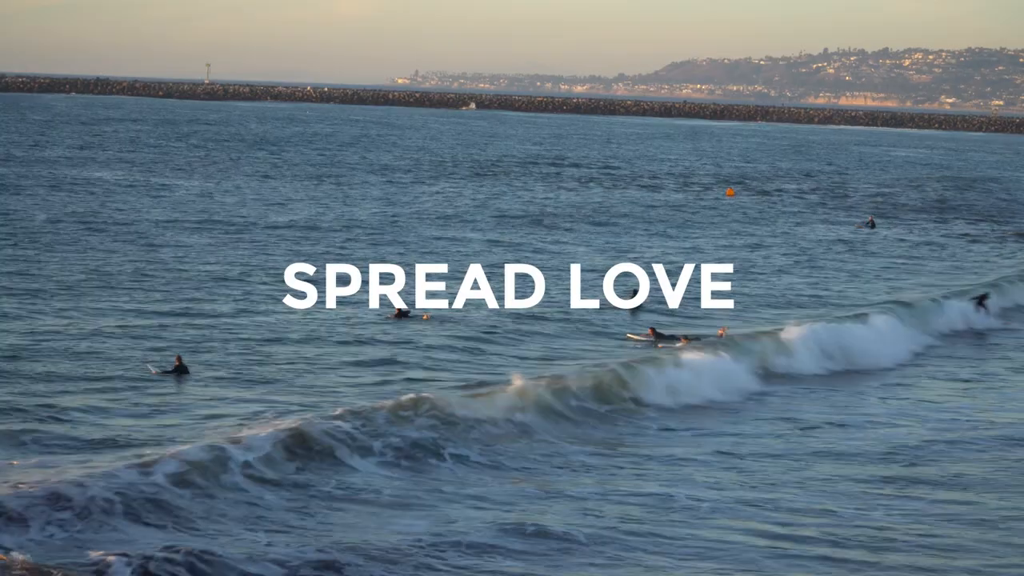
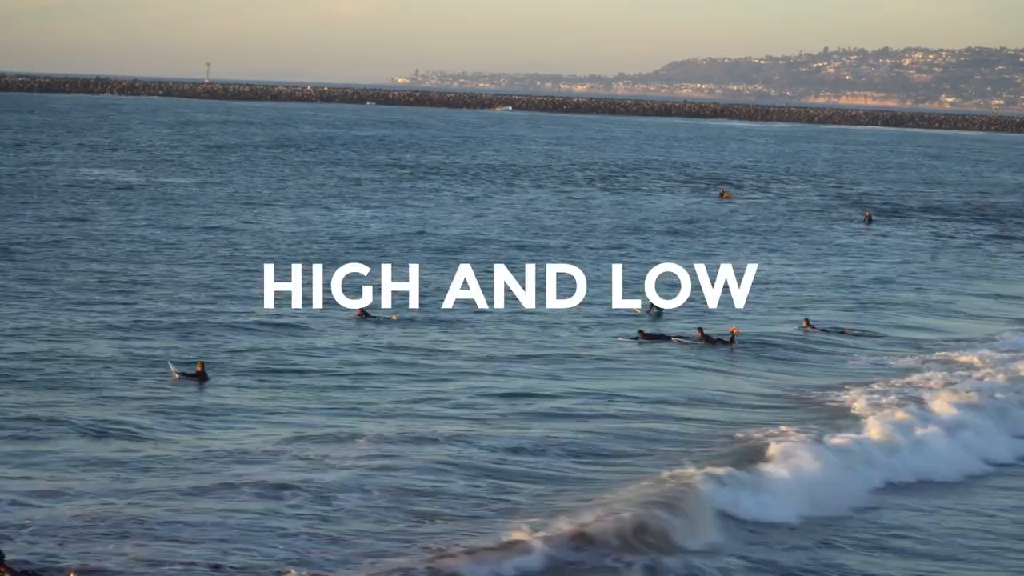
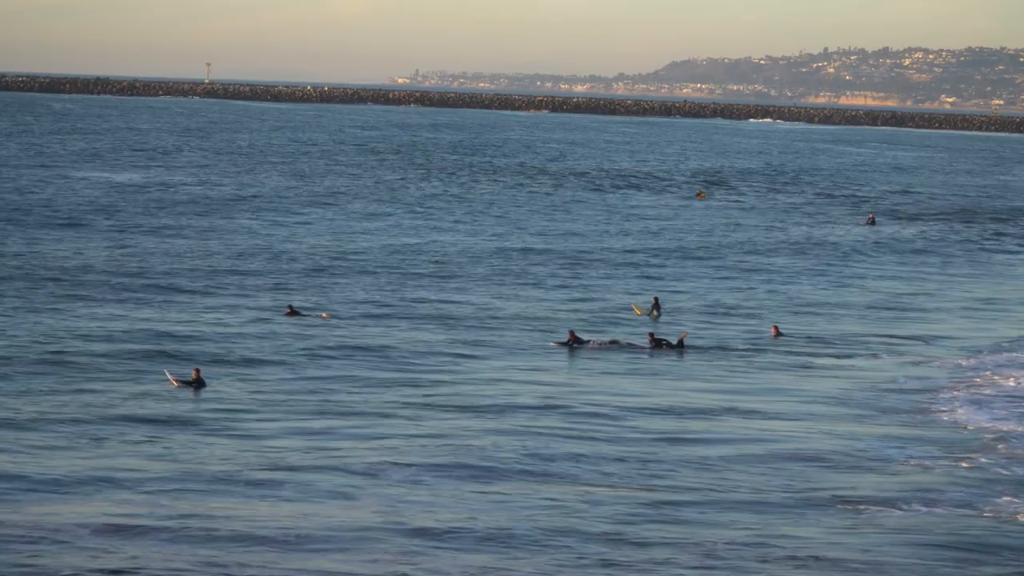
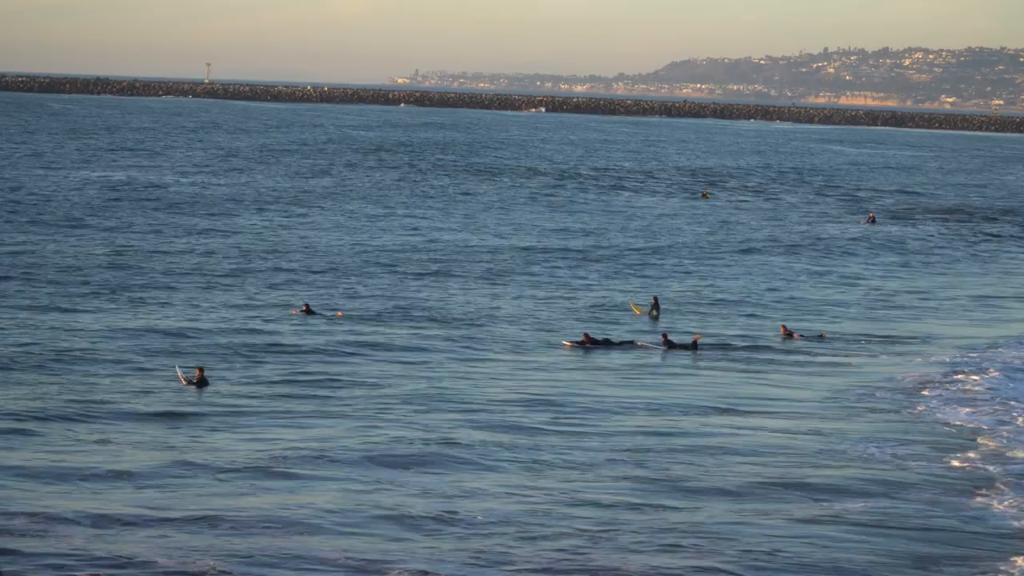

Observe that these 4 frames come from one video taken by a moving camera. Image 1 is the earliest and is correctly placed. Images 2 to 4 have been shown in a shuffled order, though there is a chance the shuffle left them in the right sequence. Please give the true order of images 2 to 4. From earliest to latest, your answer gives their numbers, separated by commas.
2, 4, 3
